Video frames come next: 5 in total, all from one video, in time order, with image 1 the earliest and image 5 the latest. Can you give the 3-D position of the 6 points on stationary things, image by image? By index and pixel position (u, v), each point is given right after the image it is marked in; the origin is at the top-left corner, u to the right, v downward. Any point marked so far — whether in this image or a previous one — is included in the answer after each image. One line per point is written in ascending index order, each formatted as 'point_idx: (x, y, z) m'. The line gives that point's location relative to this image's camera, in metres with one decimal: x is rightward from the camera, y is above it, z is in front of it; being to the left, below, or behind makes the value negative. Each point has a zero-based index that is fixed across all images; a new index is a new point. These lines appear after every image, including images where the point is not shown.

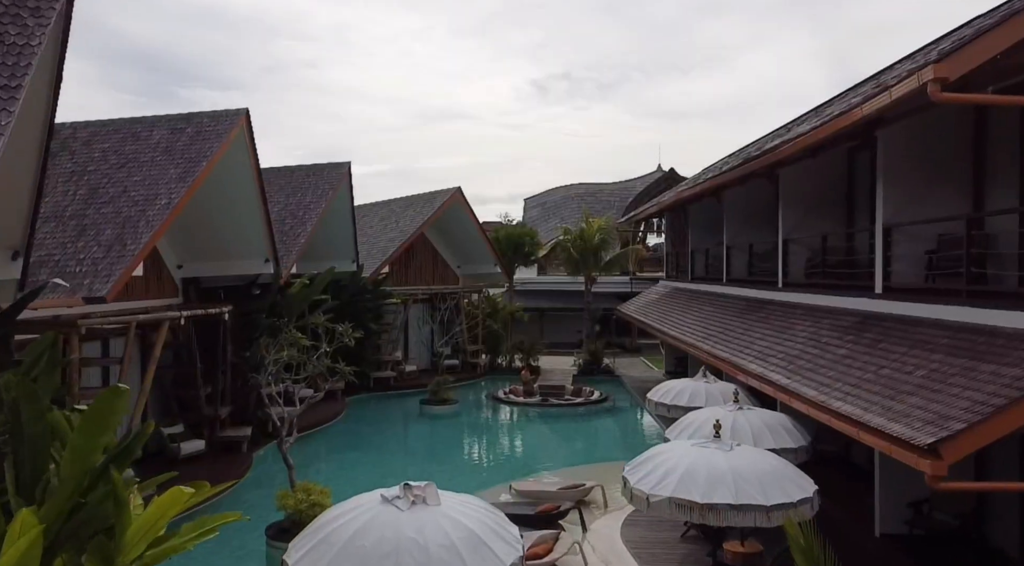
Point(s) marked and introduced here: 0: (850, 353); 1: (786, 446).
0: (+3.9, -0.8, +8.0) m
1: (+2.9, -1.8, +7.5) m
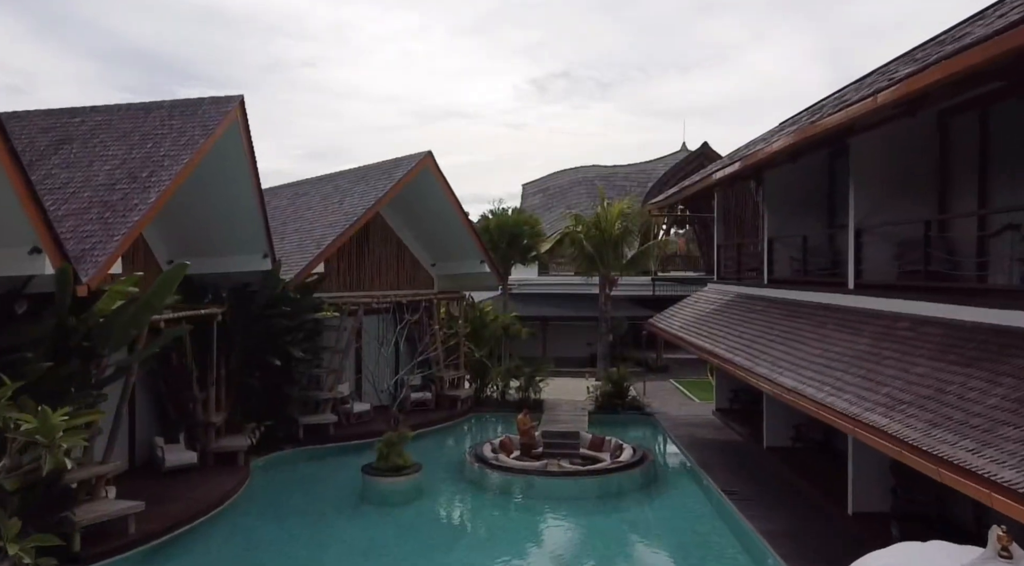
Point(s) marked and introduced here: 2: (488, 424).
0: (+3.7, -0.9, +1.6) m
1: (+2.8, -1.9, +1.0) m
2: (-0.6, -3.5, +17.5) m
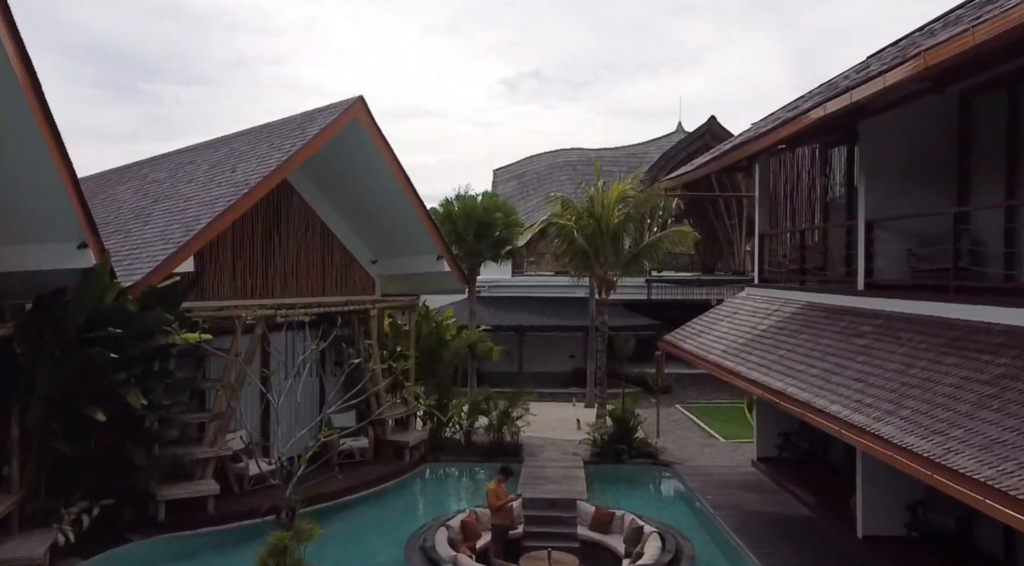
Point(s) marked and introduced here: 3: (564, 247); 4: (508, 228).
0: (+3.8, -1.0, -3.0) m
1: (+2.9, -1.9, -3.6) m
2: (-1.2, -3.6, +12.7) m
3: (+1.2, +0.9, +16.7) m
4: (-0.1, +1.5, +19.0) m
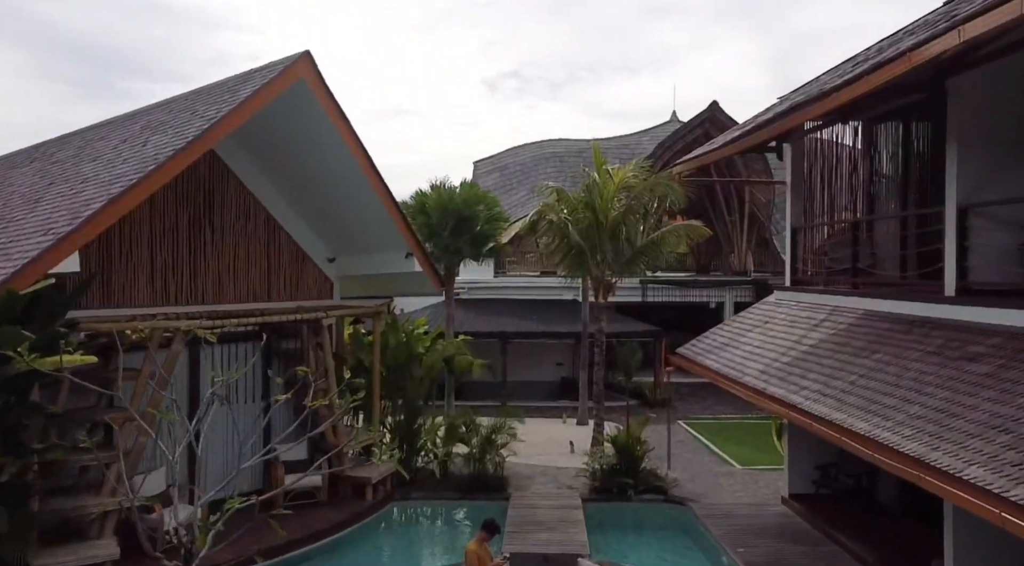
0: (+4.0, -1.0, -5.1) m
1: (+3.1, -2.0, -5.7) m
2: (-1.4, -3.6, +10.5) m
3: (+0.9, +0.8, +14.5) m
4: (-0.5, +1.5, +16.9) m
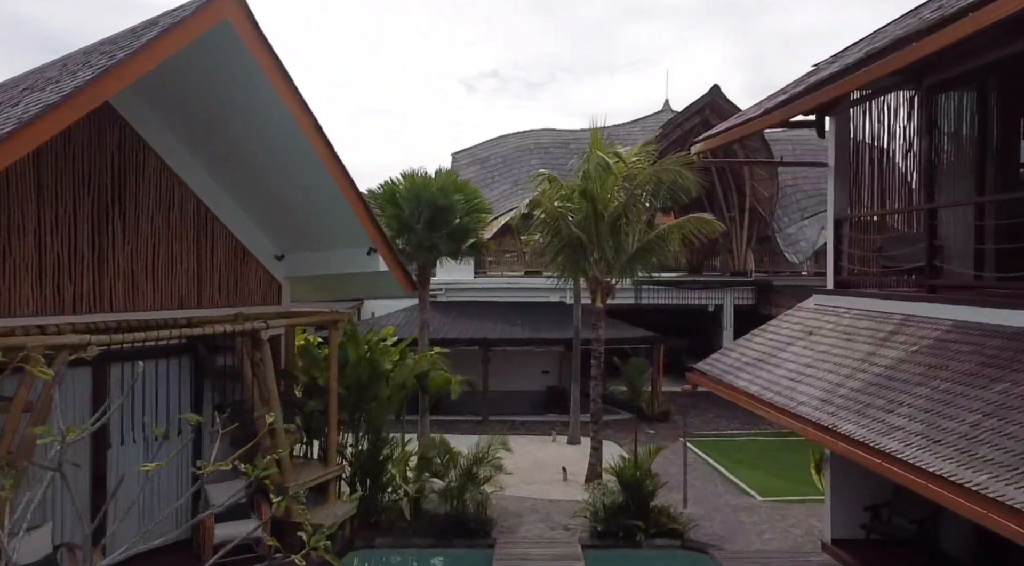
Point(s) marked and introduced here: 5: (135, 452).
0: (+4.3, -1.1, -6.9) m
1: (+3.4, -2.0, -7.5) m
2: (-1.6, -3.7, +8.5) m
3: (+0.6, +0.8, +12.6) m
4: (-0.9, +1.4, +14.9) m
5: (-4.4, -1.9, +8.2) m
